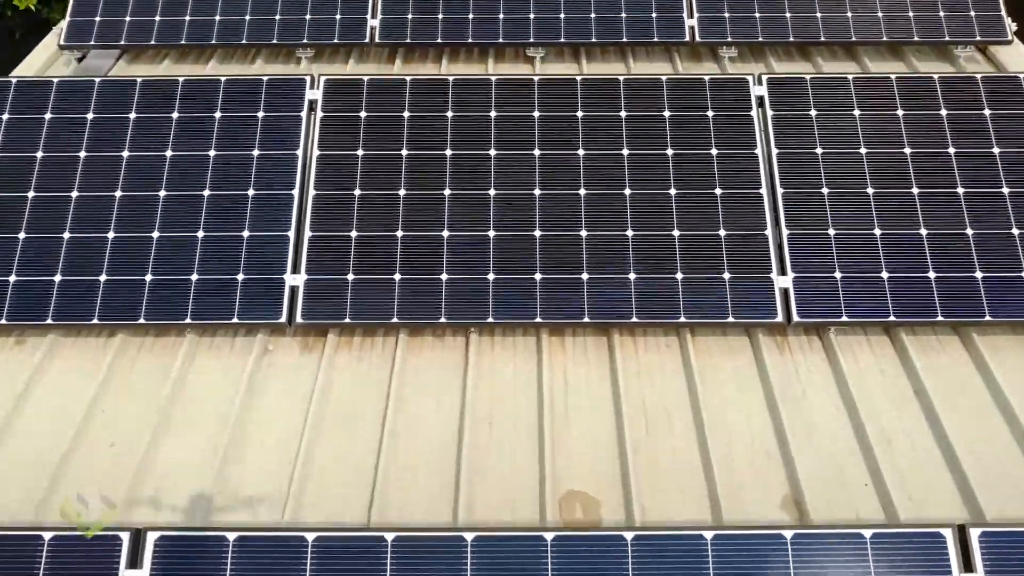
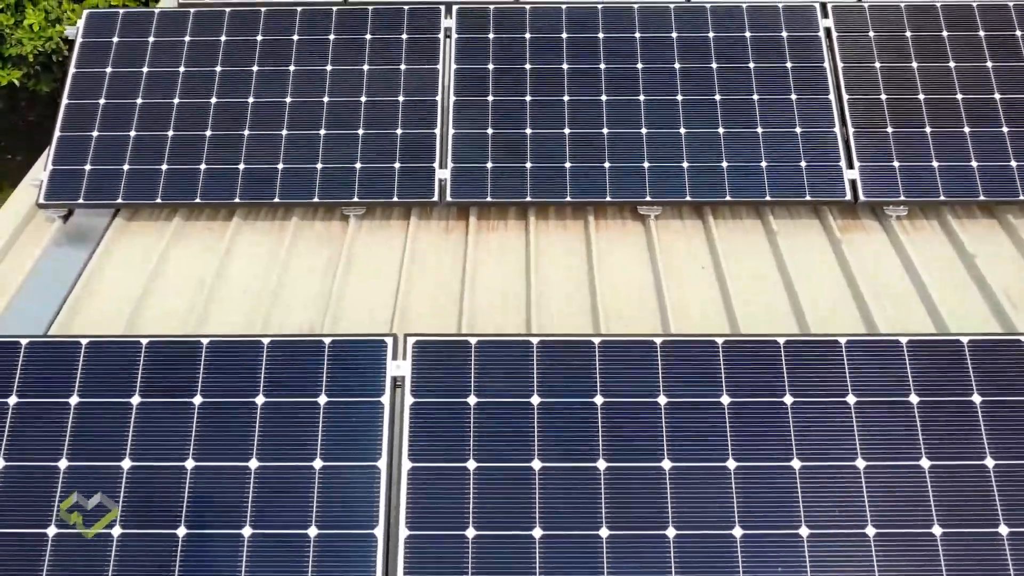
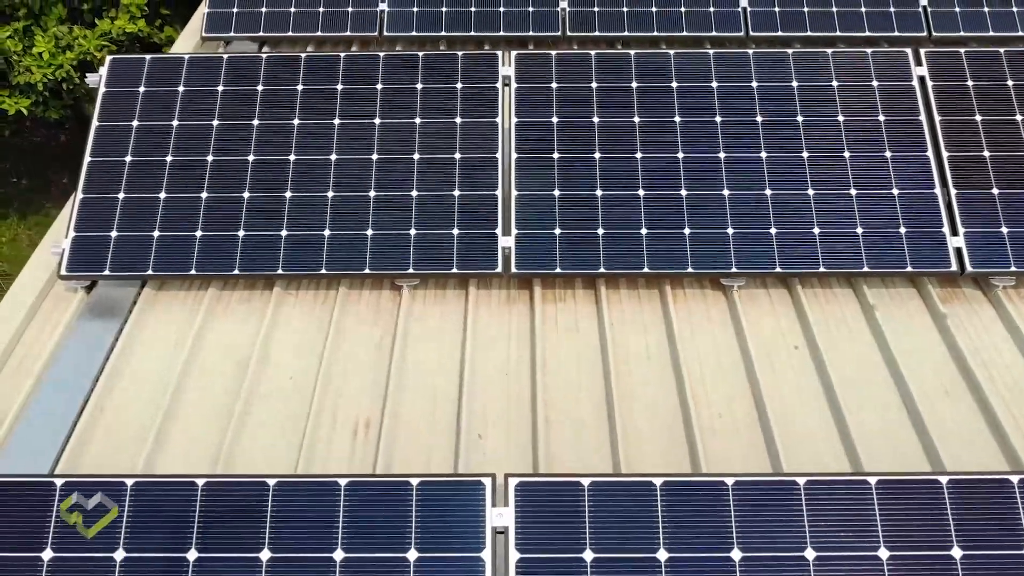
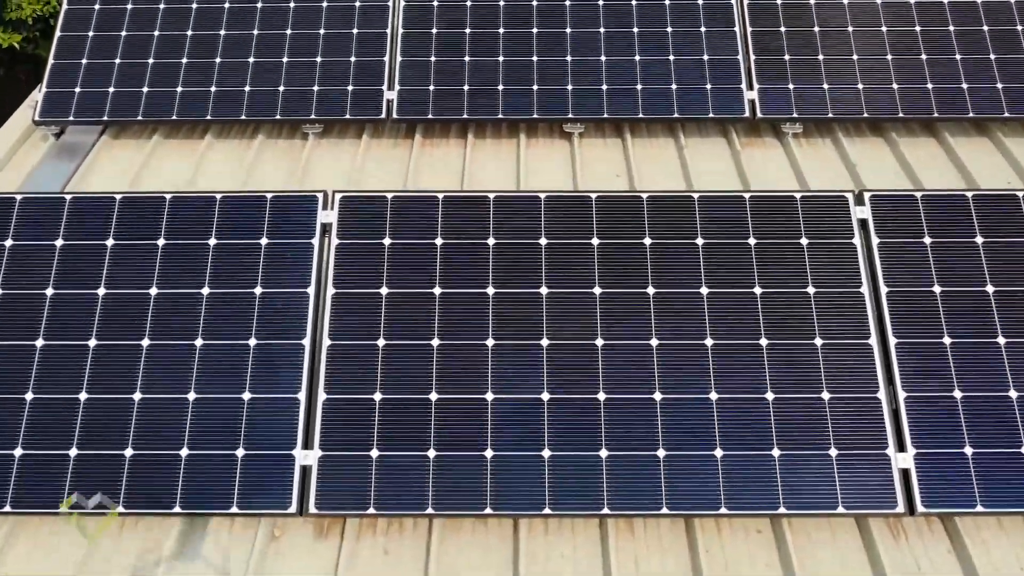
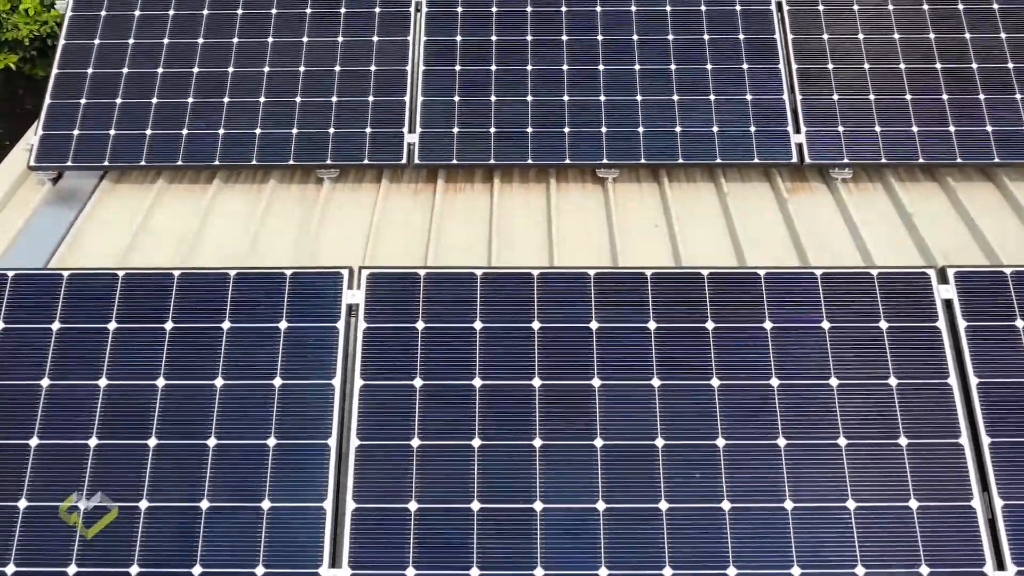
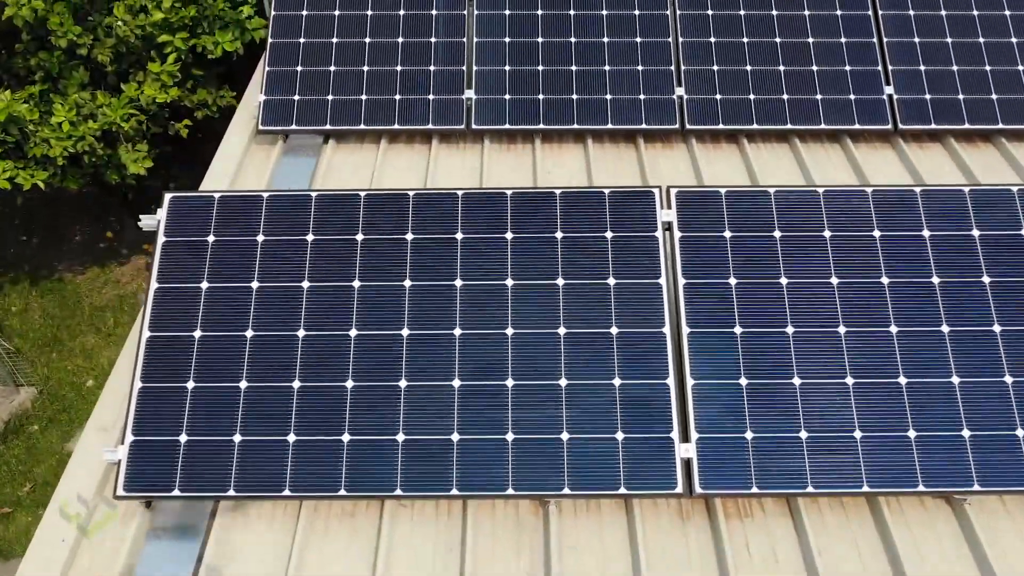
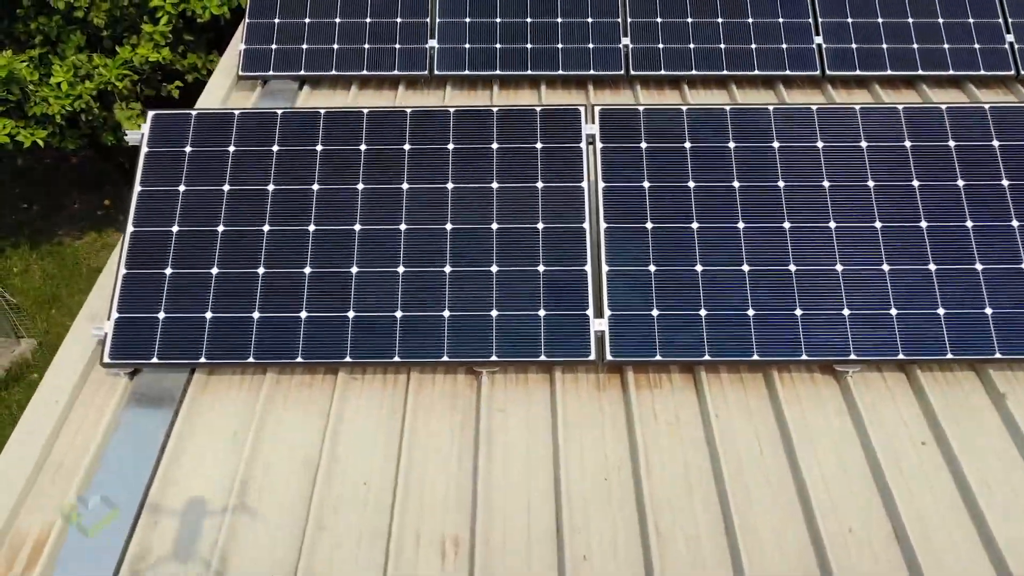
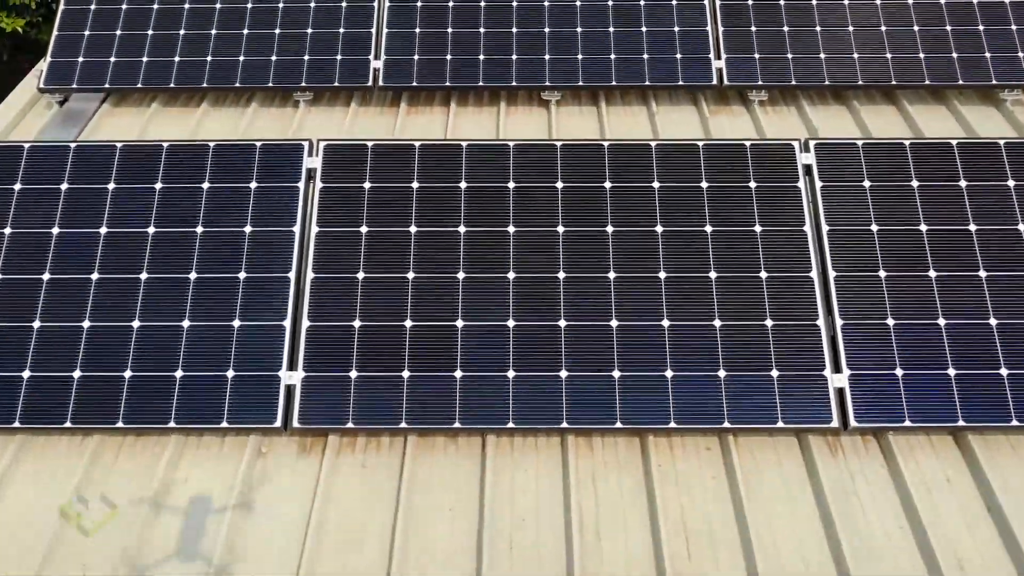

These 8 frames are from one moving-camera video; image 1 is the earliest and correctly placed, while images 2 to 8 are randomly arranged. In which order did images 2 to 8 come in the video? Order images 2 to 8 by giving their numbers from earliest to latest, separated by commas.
8, 4, 5, 2, 3, 7, 6
